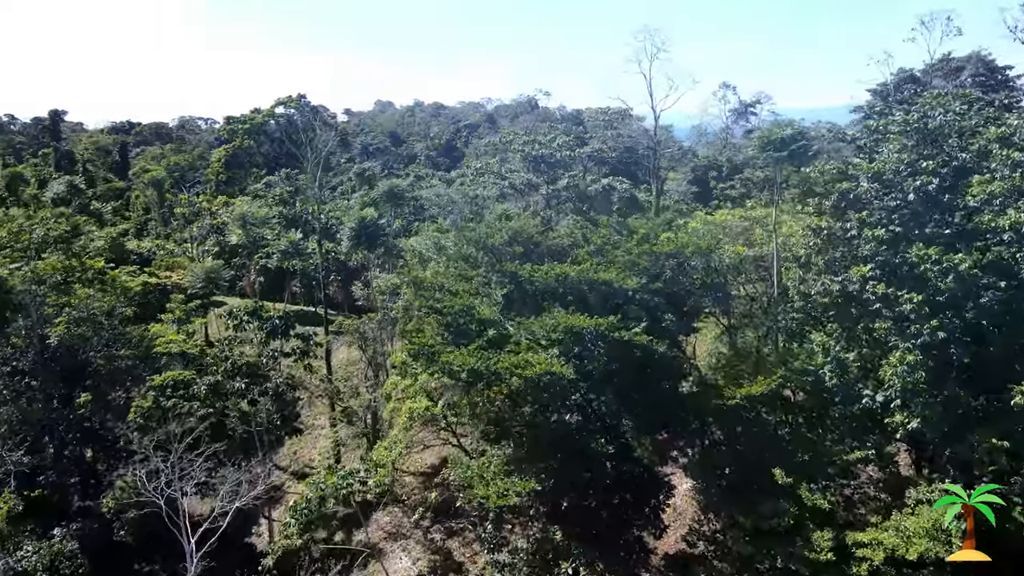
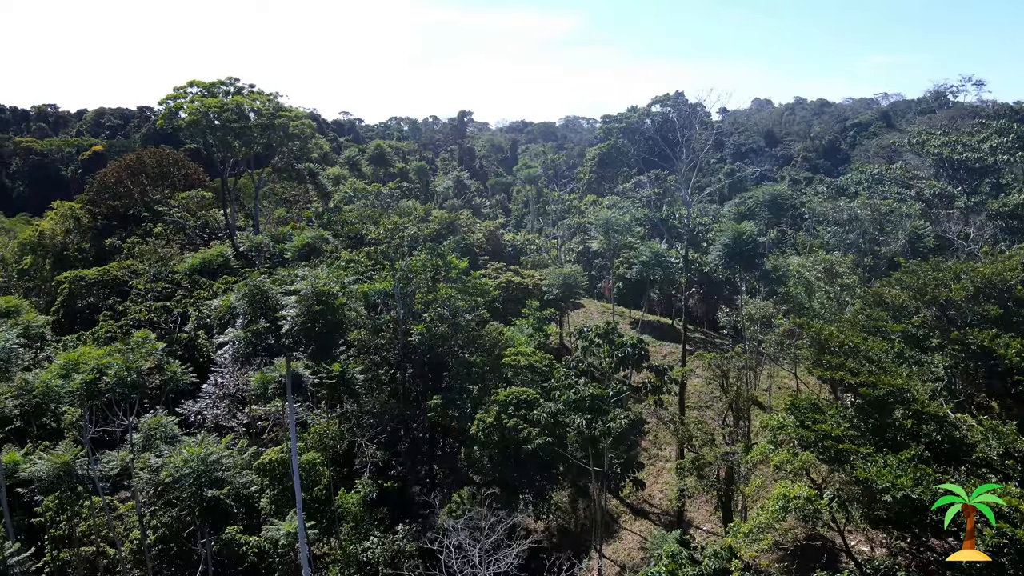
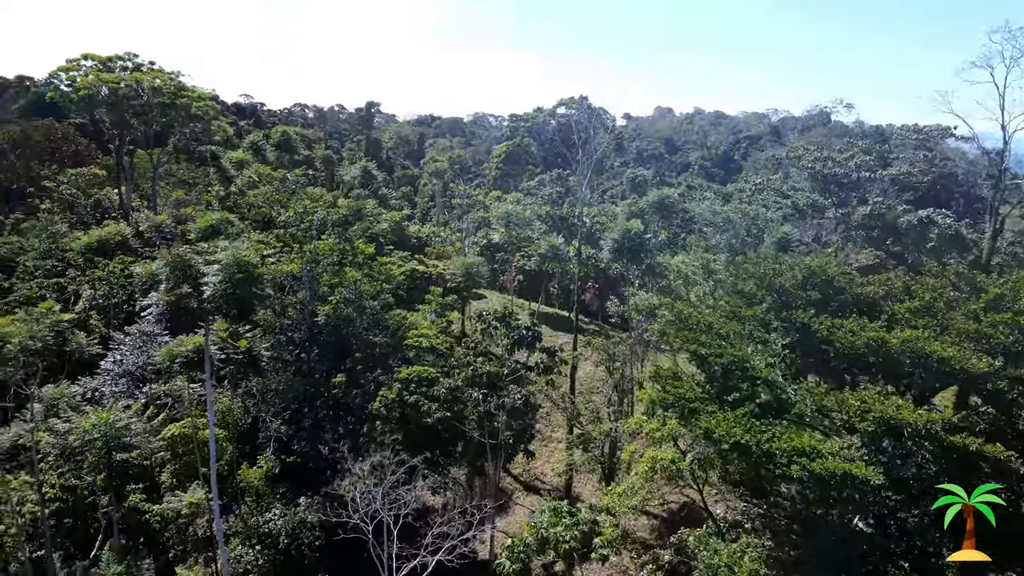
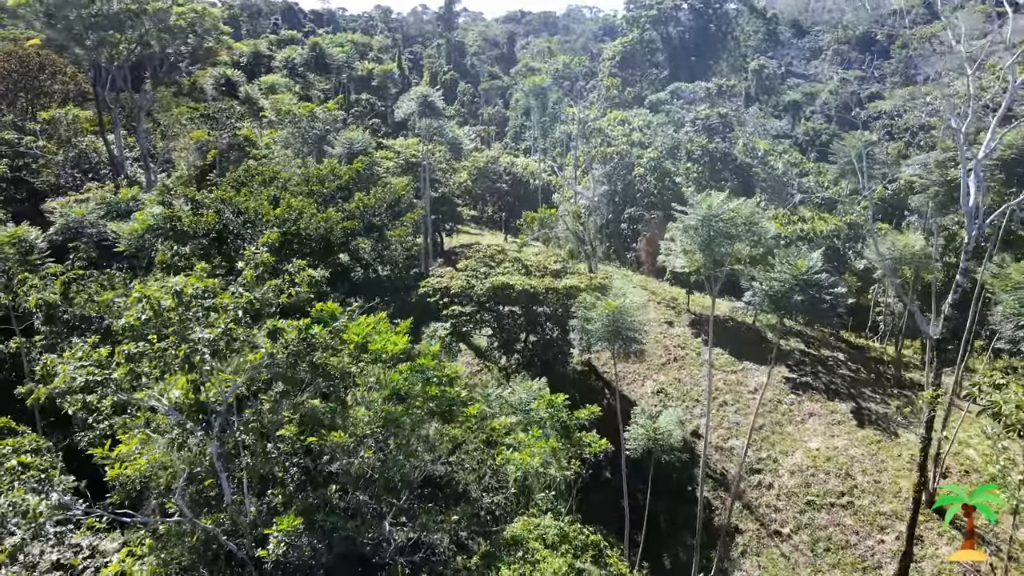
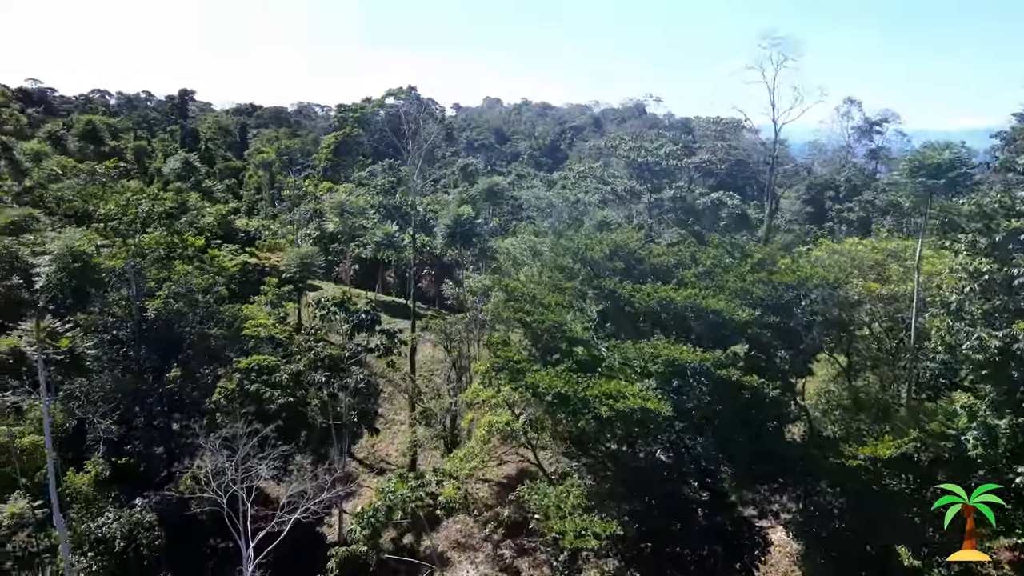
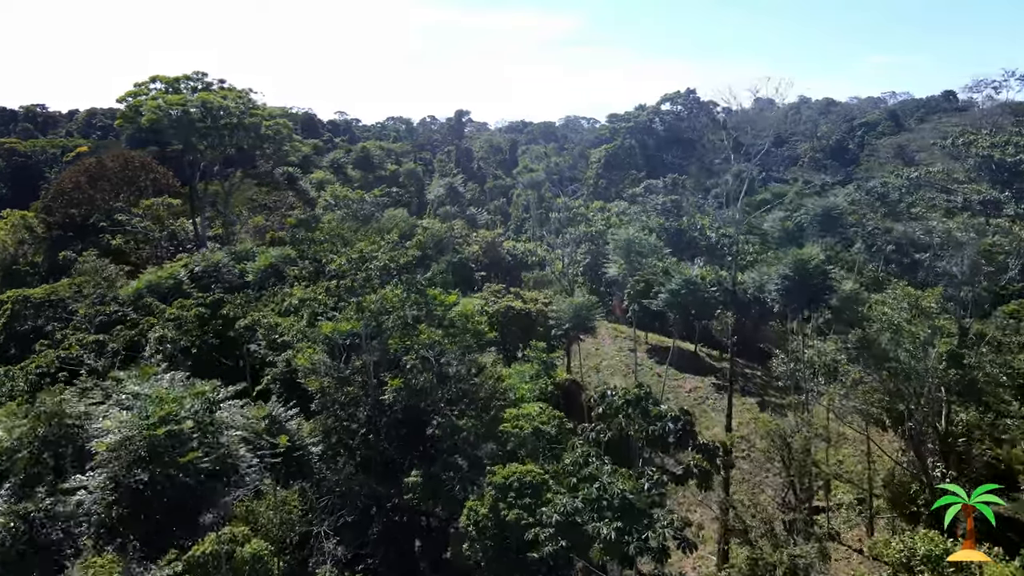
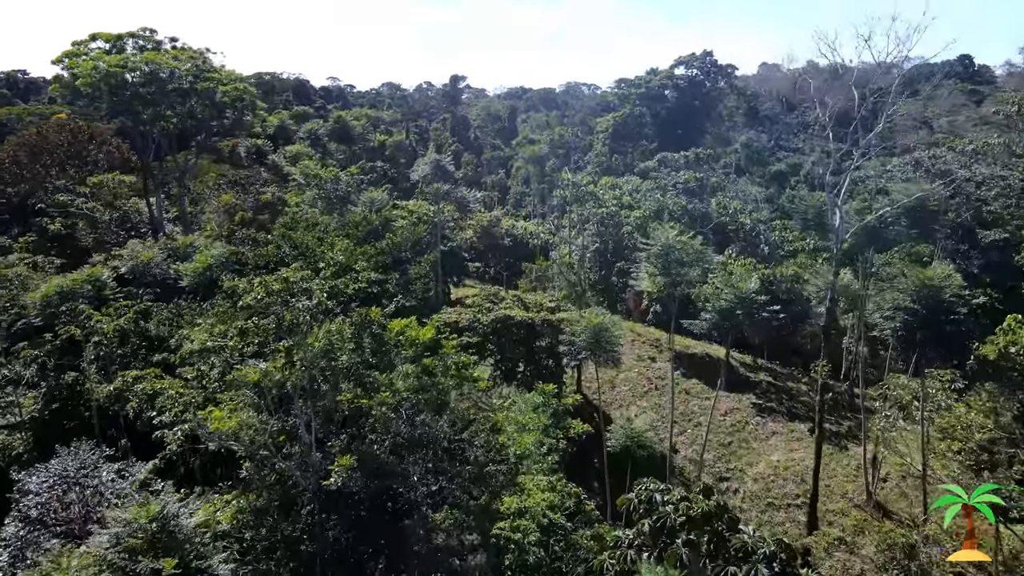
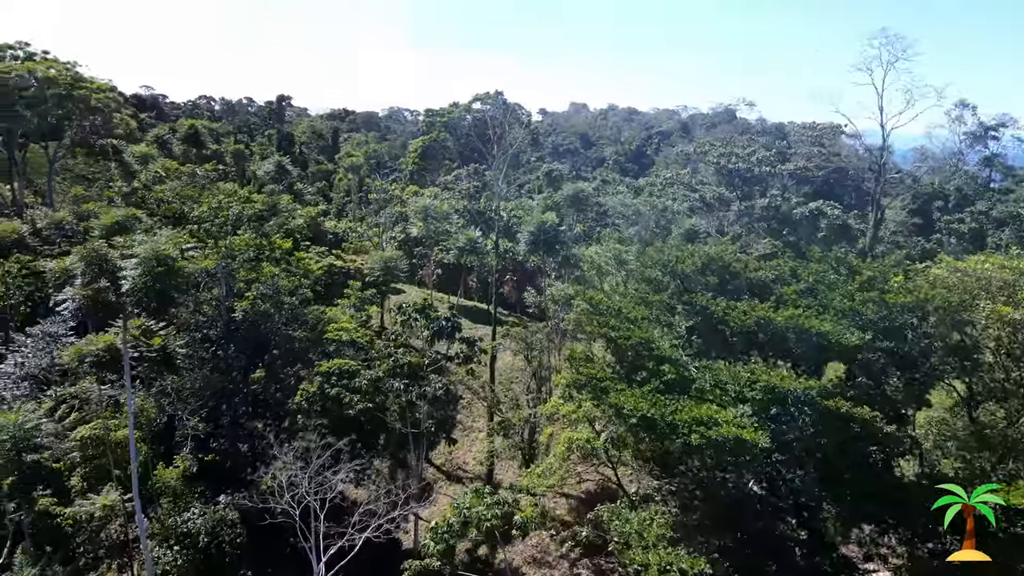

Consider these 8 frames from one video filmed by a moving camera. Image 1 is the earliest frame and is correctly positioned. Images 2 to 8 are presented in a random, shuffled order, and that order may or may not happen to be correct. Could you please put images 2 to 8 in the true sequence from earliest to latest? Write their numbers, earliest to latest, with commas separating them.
5, 8, 3, 2, 6, 7, 4
